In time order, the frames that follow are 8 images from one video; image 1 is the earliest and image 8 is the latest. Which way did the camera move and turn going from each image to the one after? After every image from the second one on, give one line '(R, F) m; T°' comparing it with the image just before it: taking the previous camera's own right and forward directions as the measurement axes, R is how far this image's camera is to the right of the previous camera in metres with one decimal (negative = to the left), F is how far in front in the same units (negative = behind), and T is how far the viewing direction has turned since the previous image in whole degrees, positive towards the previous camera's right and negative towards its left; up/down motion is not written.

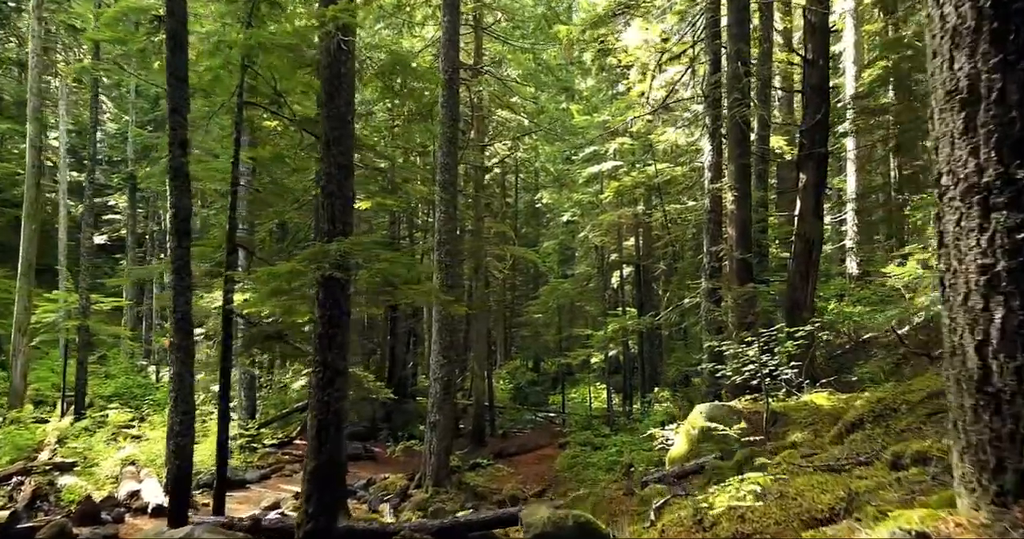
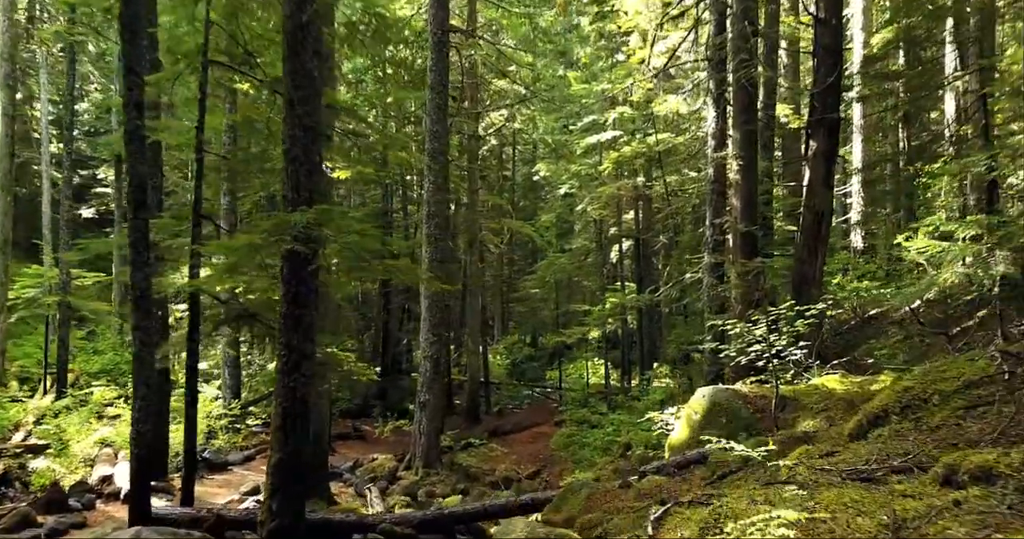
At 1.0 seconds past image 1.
(+0.1, +0.6) m; 0°
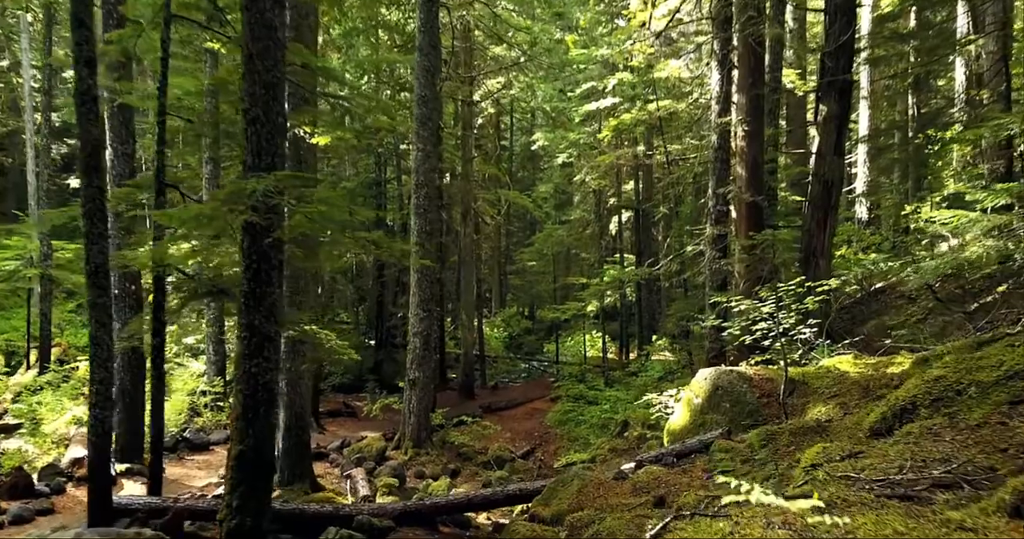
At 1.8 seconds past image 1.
(+0.1, +0.5) m; 0°
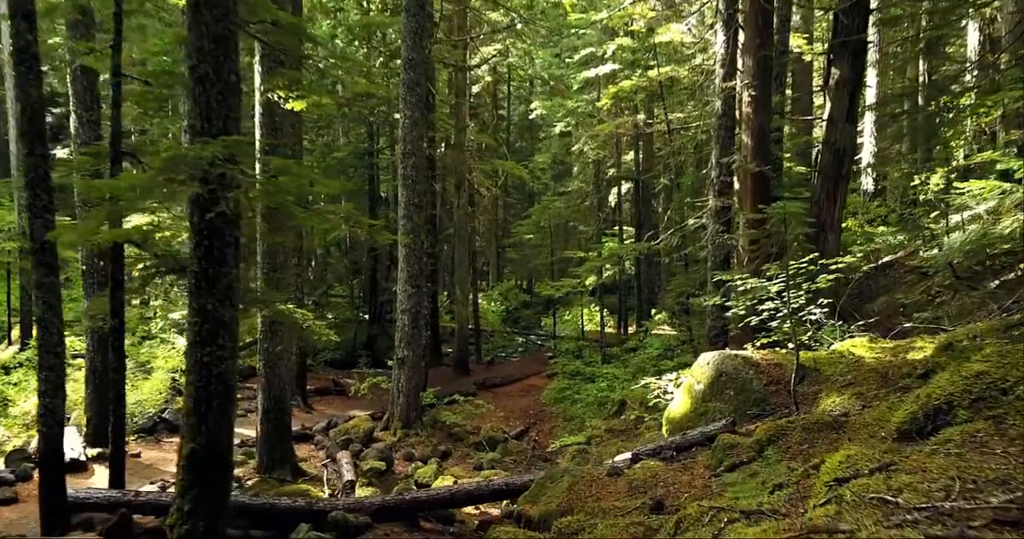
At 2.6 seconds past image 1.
(+0.1, +0.5) m; 0°
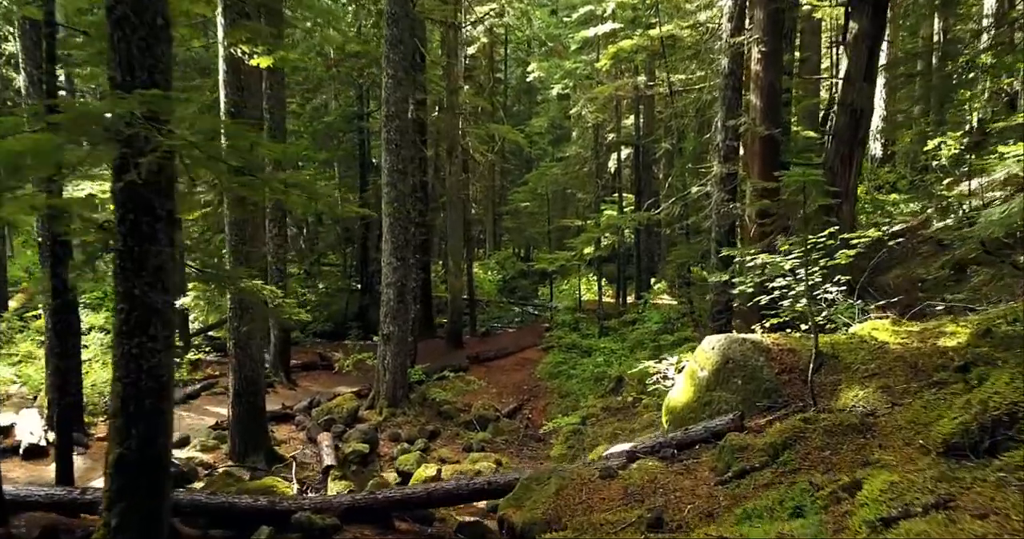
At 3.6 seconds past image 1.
(+0.1, +0.7) m; 0°
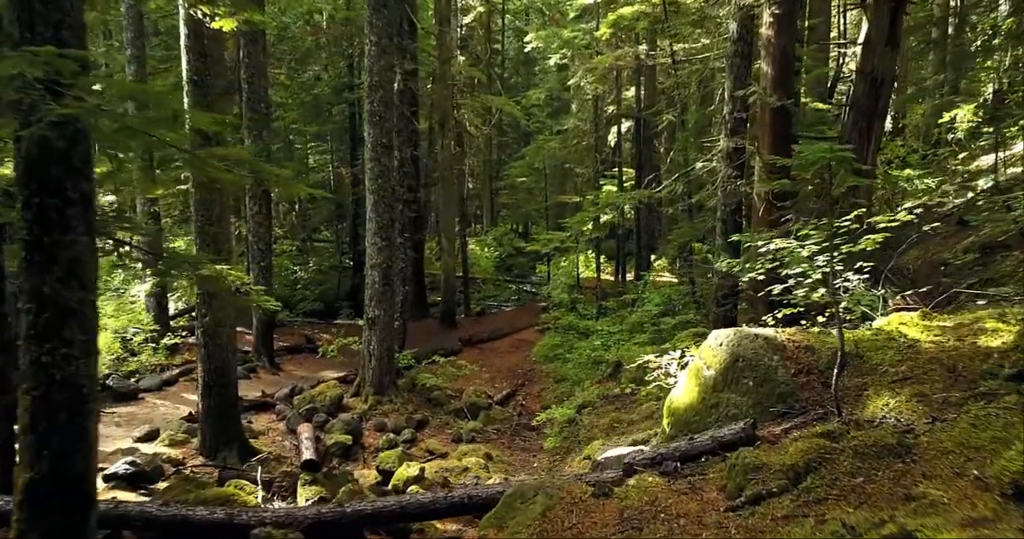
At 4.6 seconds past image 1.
(+0.1, +0.6) m; 0°
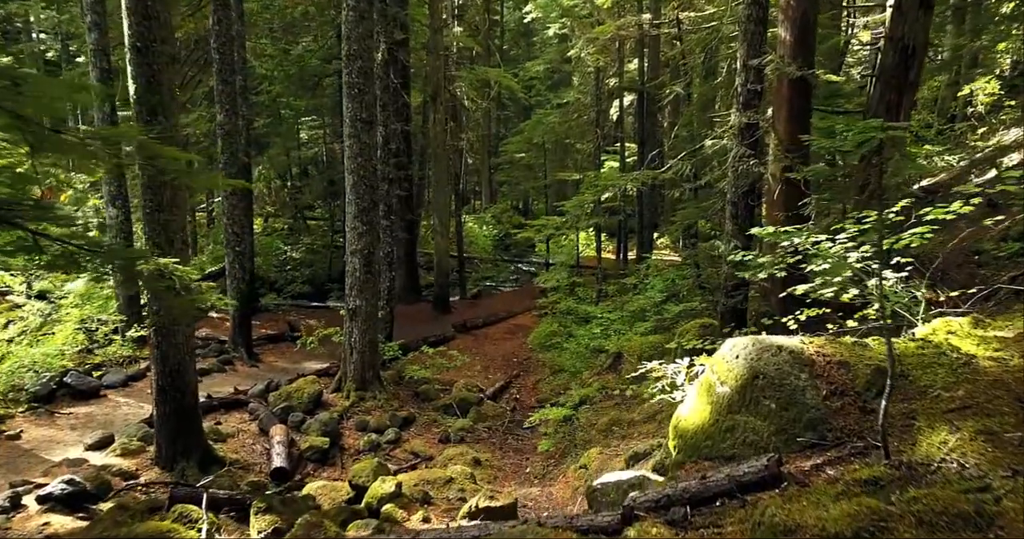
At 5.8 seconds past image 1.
(+0.1, +0.8) m; 0°
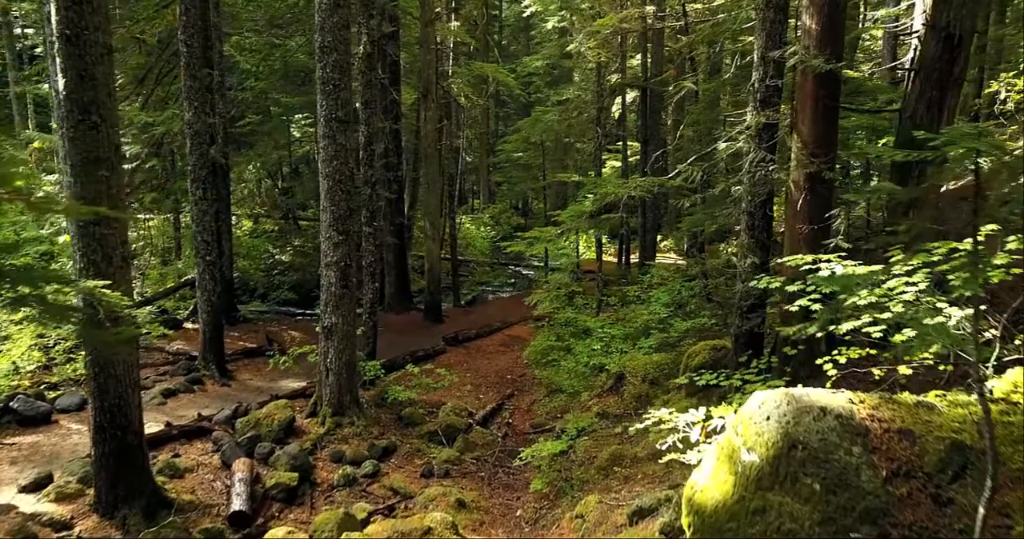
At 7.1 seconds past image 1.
(+0.1, +0.9) m; 0°
